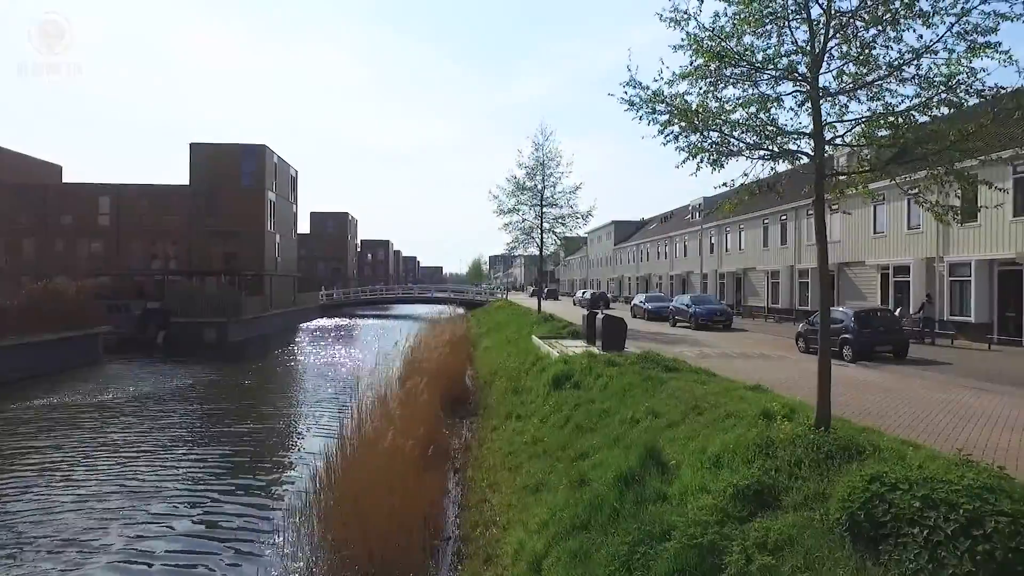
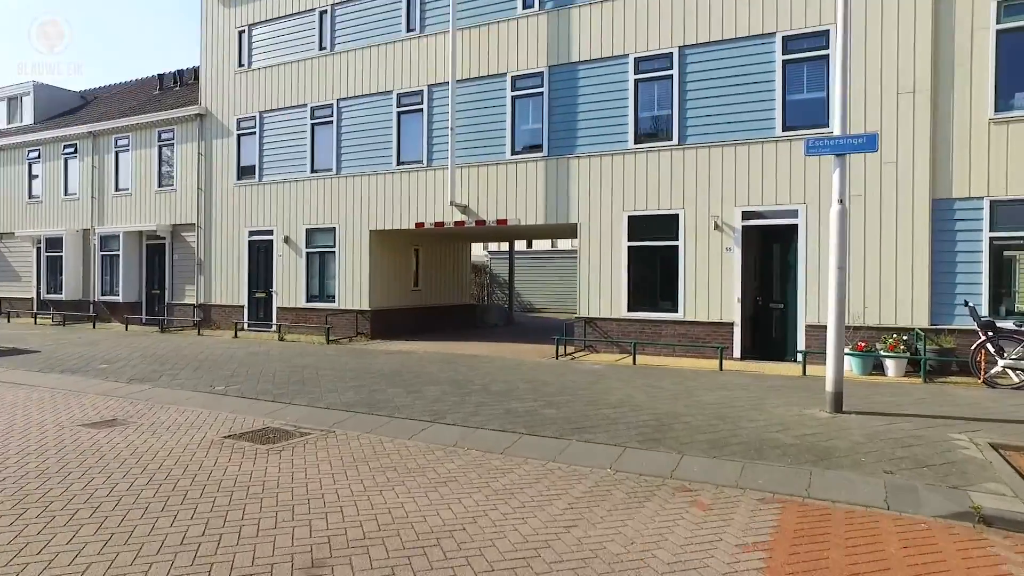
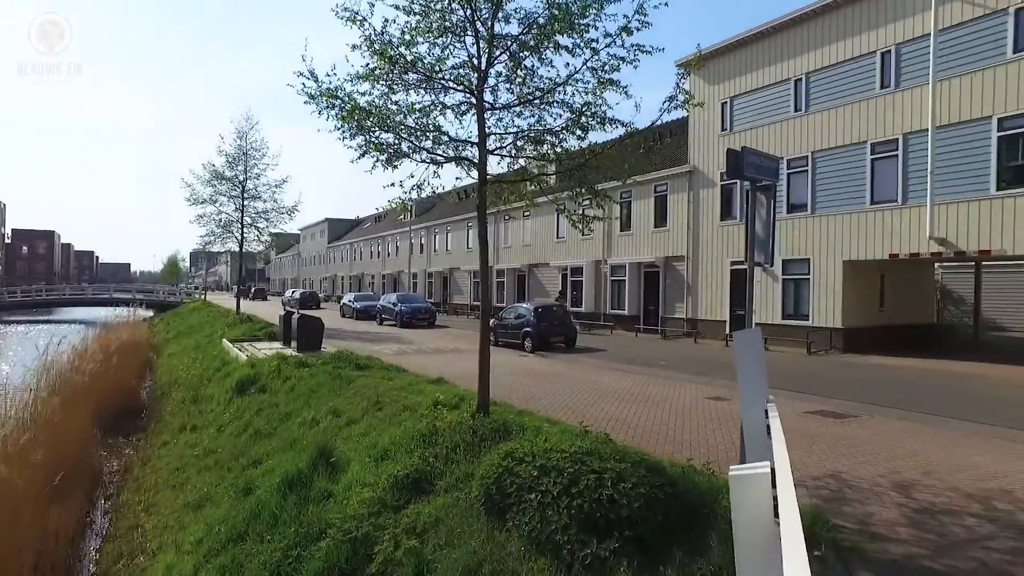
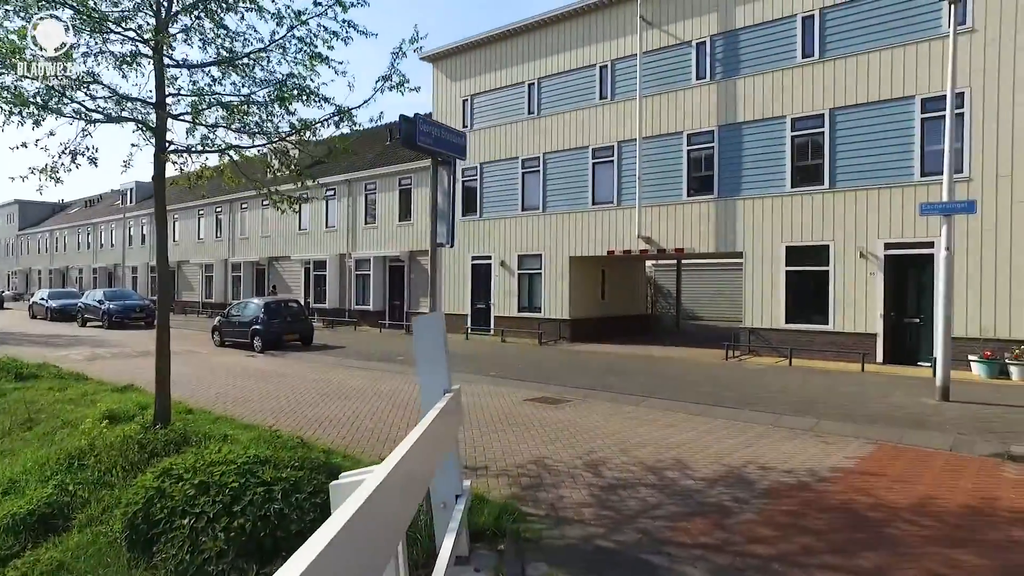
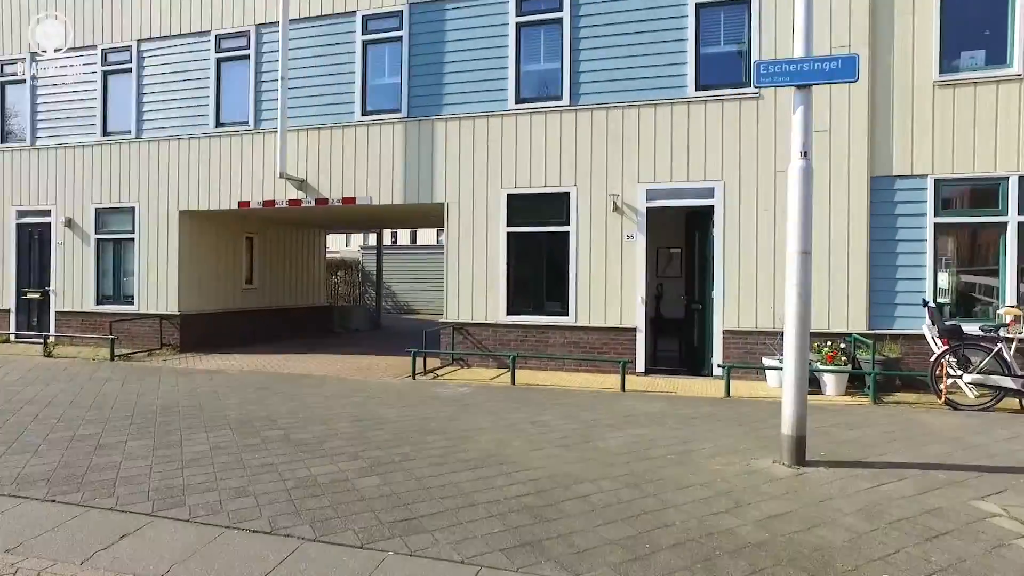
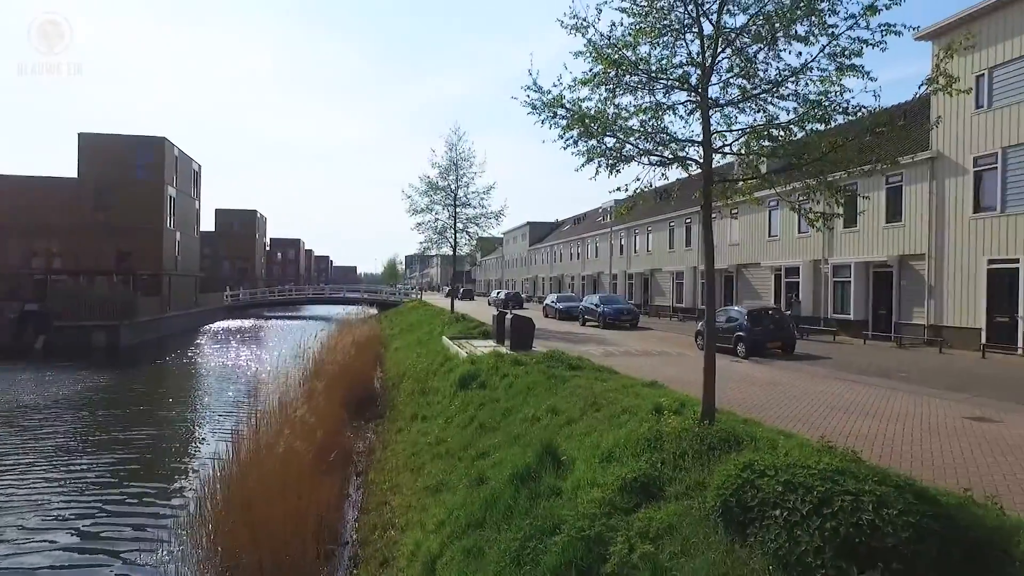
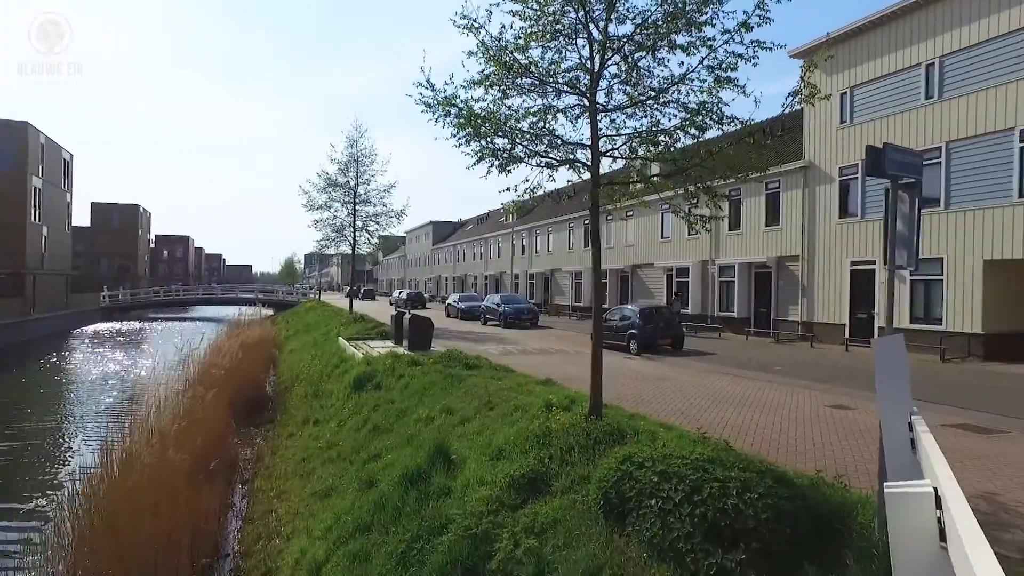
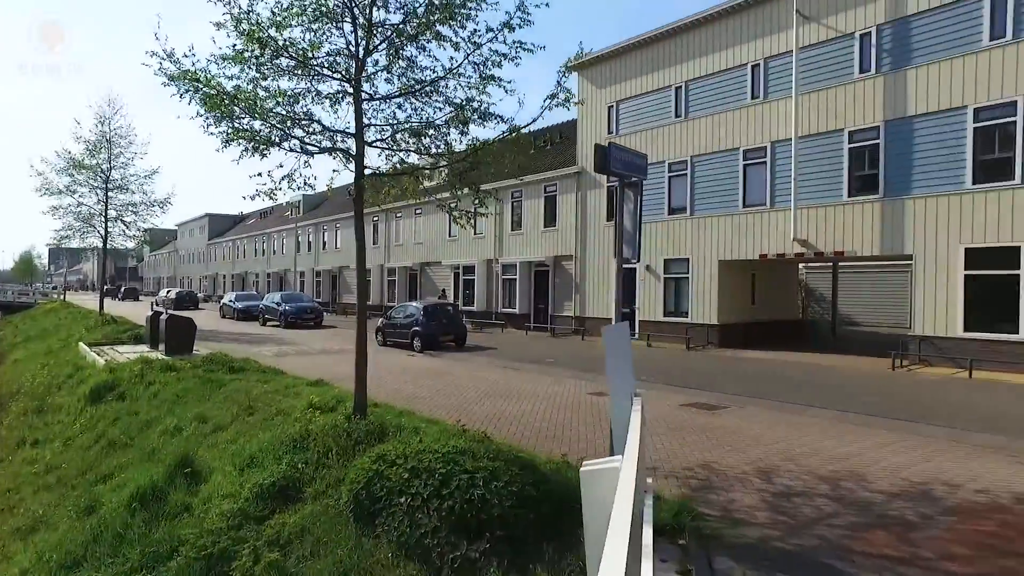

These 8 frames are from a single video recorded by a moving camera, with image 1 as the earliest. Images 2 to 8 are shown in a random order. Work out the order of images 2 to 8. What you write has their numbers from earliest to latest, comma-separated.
6, 7, 3, 8, 4, 2, 5
